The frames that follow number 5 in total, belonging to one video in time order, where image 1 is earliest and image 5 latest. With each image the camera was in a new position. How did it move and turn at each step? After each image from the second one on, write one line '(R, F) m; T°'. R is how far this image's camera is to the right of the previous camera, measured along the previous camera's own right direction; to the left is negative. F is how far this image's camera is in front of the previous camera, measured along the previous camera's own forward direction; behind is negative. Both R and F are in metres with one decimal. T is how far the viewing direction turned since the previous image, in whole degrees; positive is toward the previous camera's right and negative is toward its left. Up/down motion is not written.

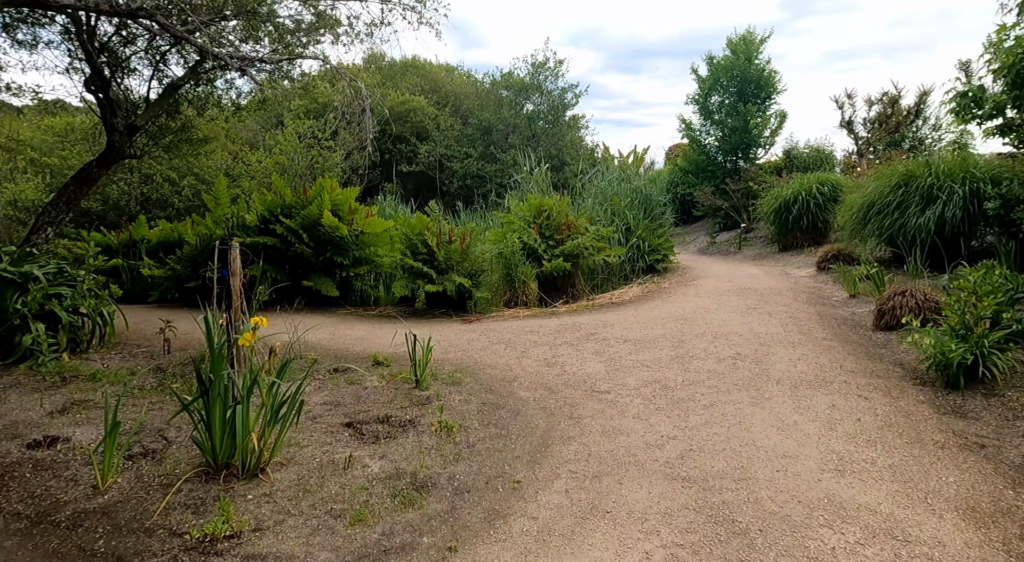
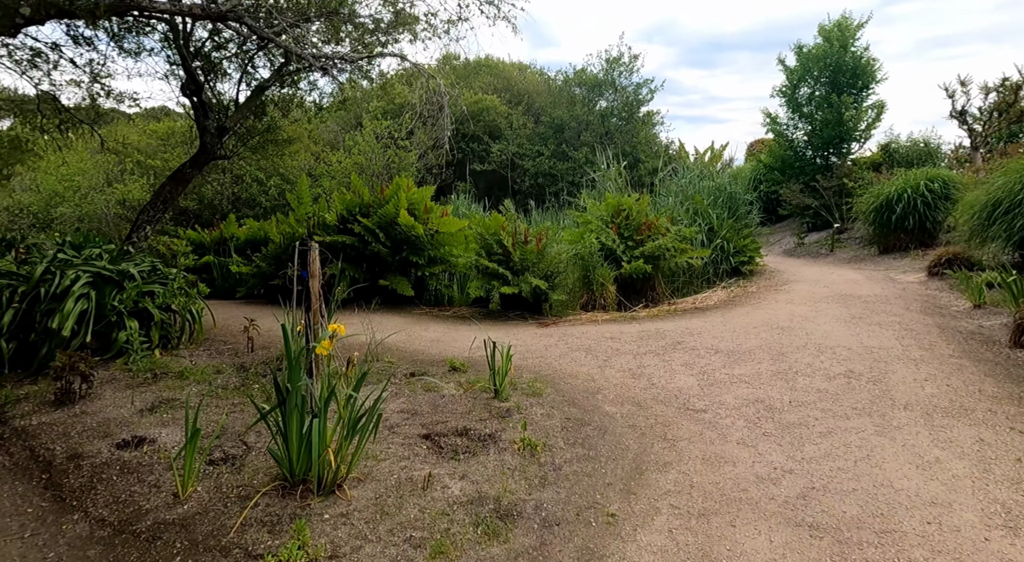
(-0.1, +0.2) m; -7°
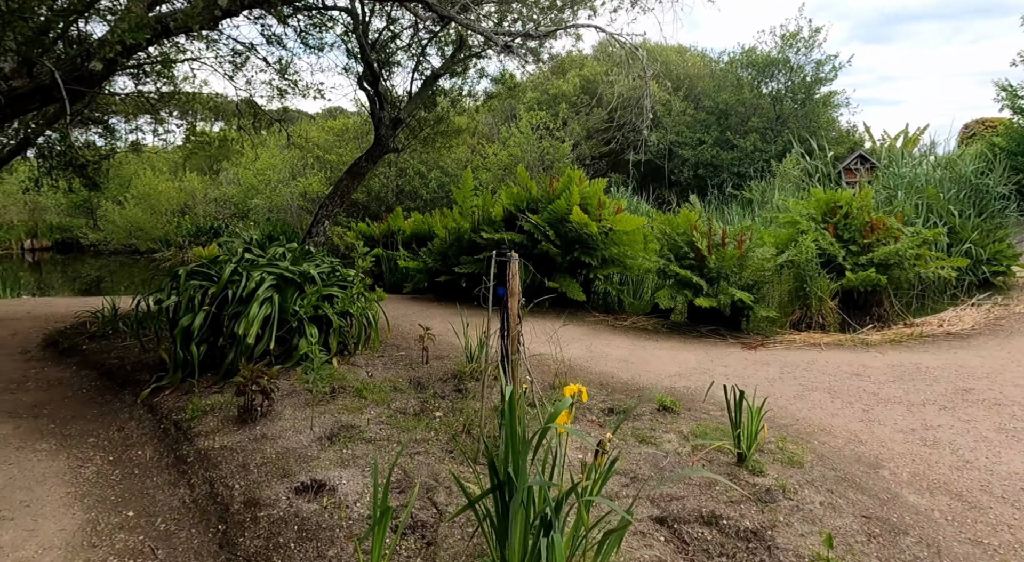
(-0.4, +0.6) m; -14°
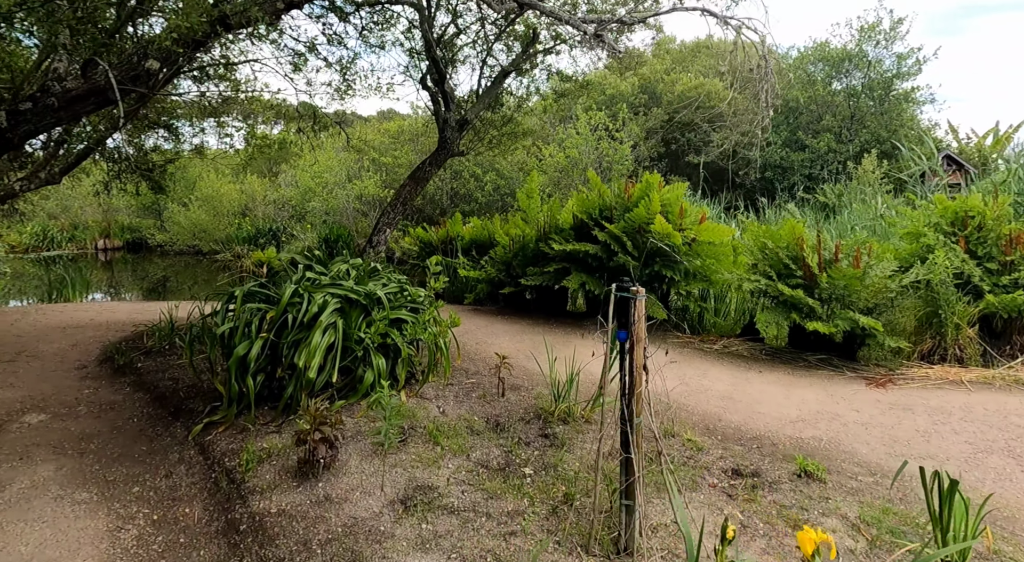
(-0.2, +0.5) m; -5°
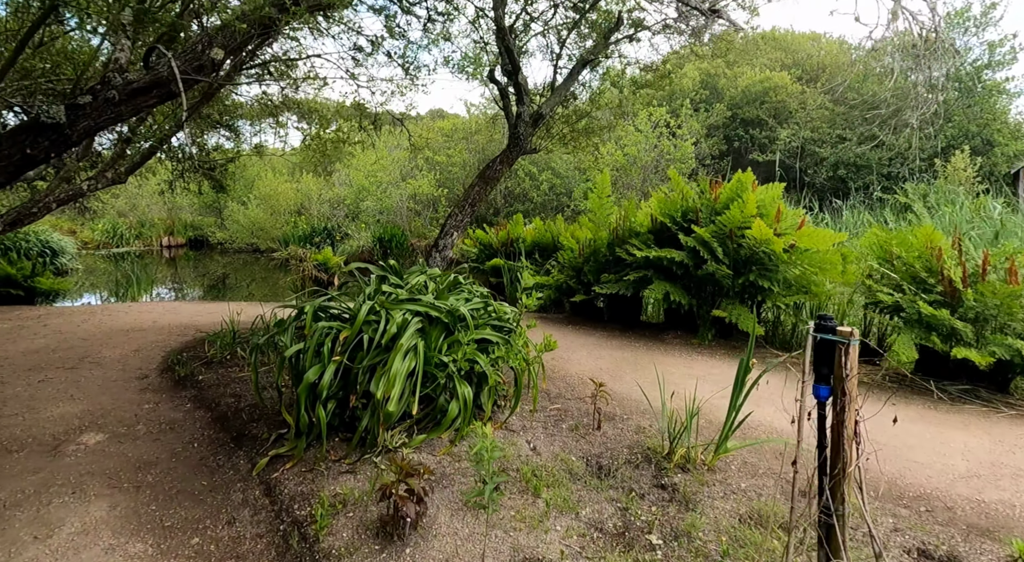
(-0.3, +0.4) m; -4°
